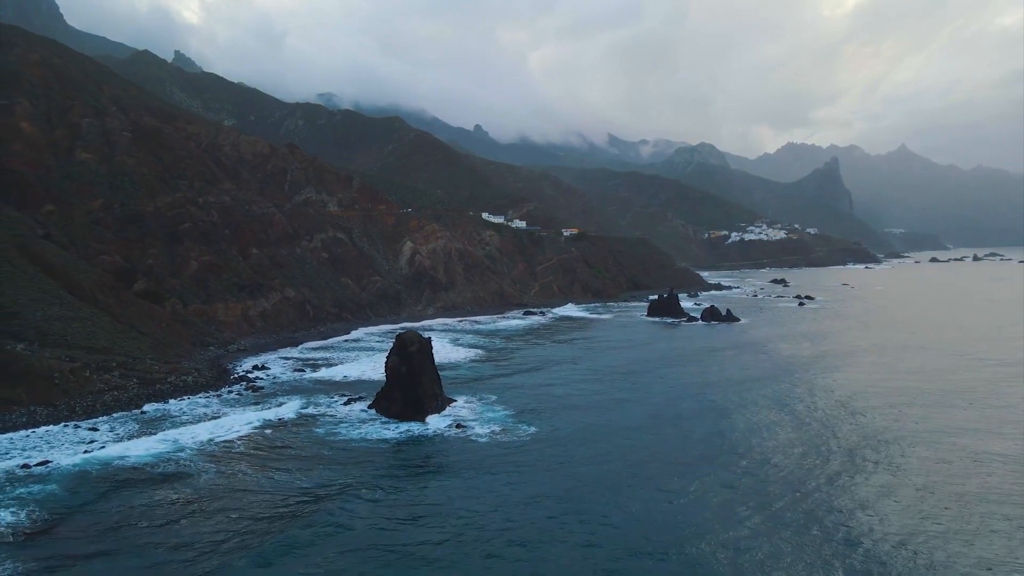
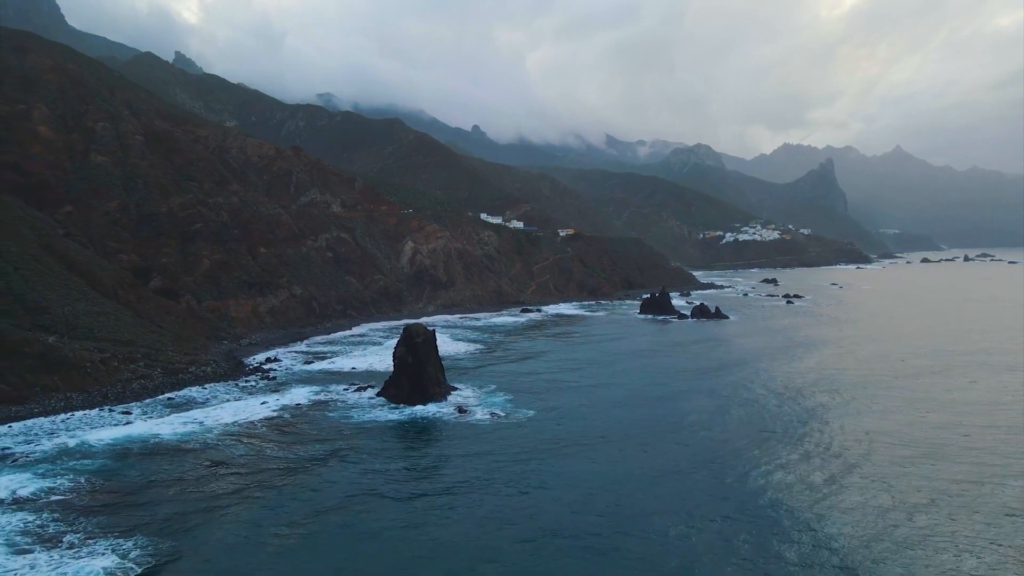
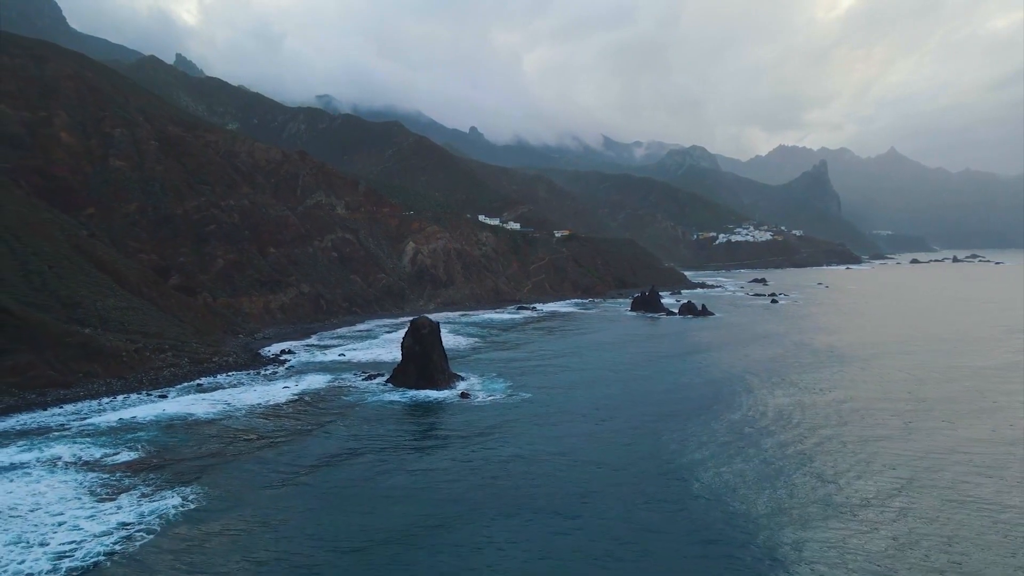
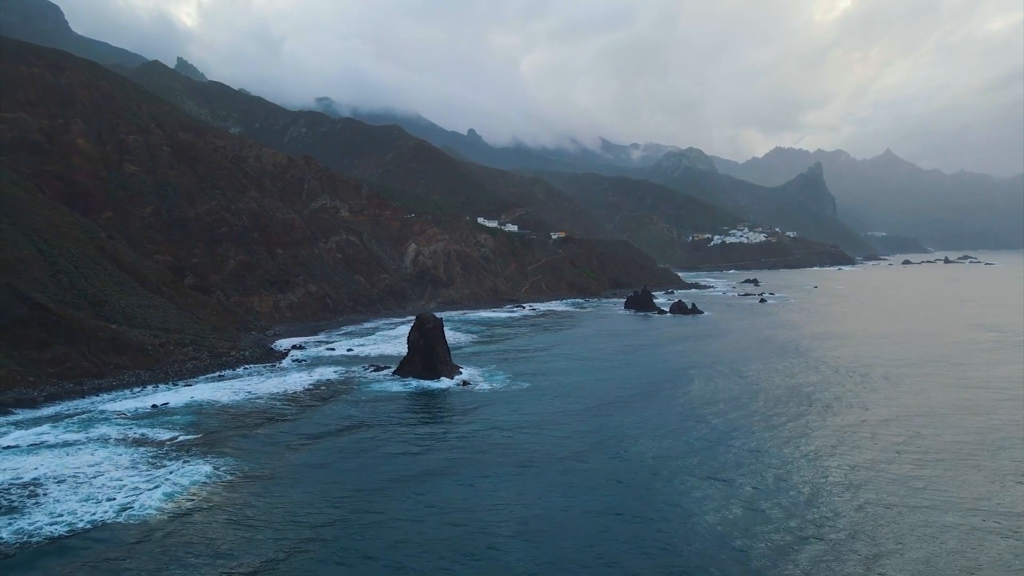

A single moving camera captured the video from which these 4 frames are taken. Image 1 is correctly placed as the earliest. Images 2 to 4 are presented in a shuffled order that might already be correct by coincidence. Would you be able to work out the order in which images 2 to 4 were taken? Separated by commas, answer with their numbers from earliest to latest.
2, 3, 4
